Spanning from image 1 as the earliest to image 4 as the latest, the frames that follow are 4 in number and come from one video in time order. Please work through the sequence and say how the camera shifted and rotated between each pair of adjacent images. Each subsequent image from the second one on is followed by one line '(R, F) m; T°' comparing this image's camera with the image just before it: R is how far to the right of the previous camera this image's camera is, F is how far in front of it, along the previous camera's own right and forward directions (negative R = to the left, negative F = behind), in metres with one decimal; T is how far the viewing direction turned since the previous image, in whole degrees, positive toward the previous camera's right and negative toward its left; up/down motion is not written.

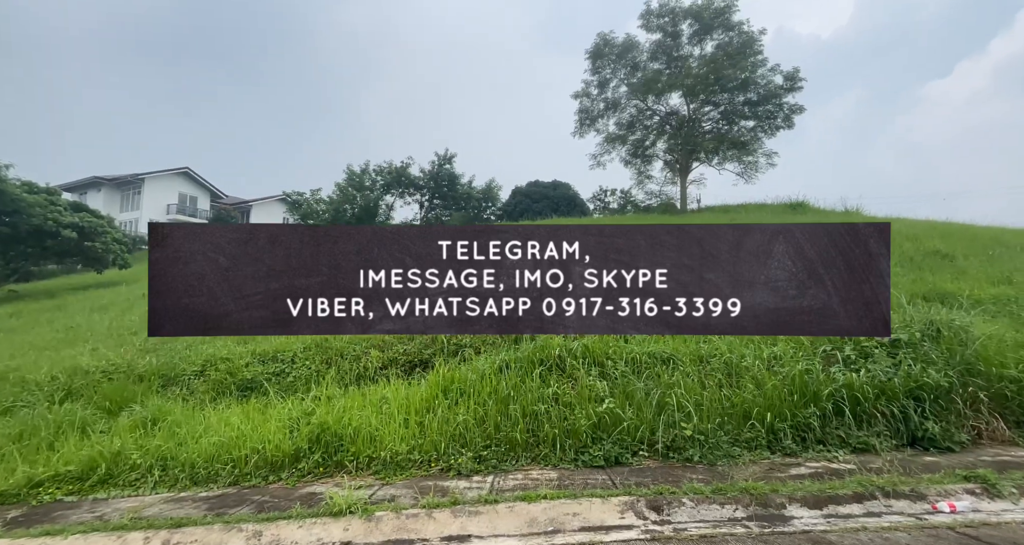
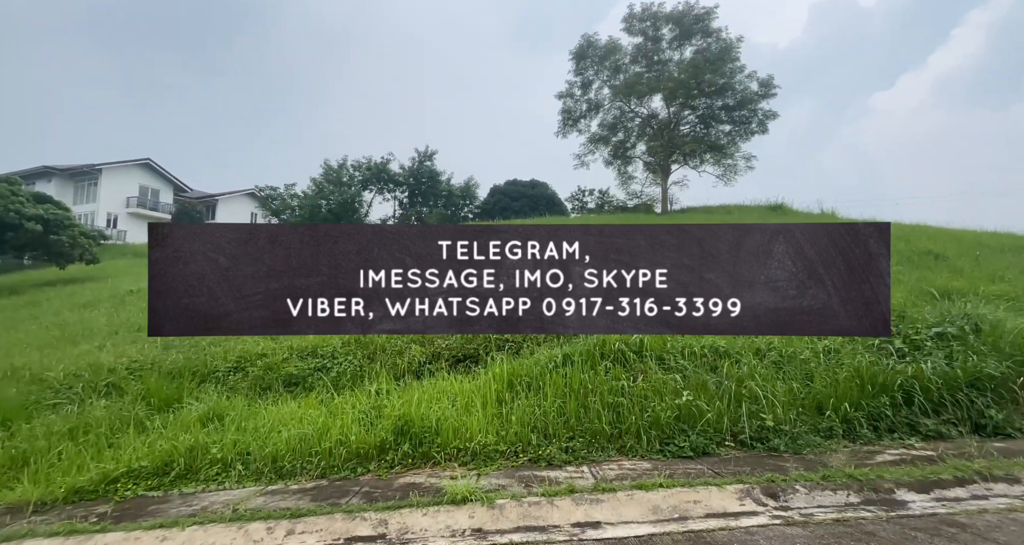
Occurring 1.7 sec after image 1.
(-0.8, 0.0) m; +2°
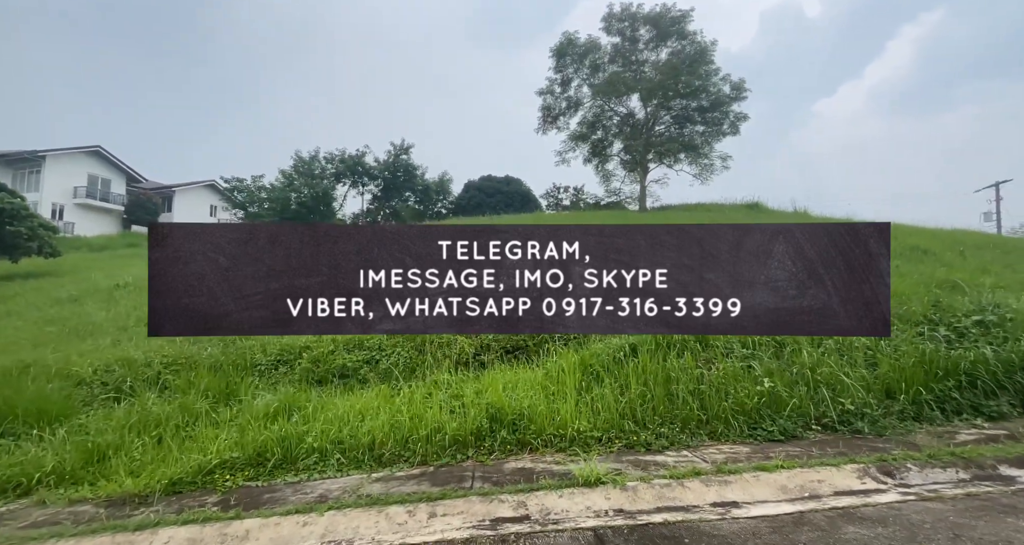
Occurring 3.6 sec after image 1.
(-0.8, 0.0) m; +2°
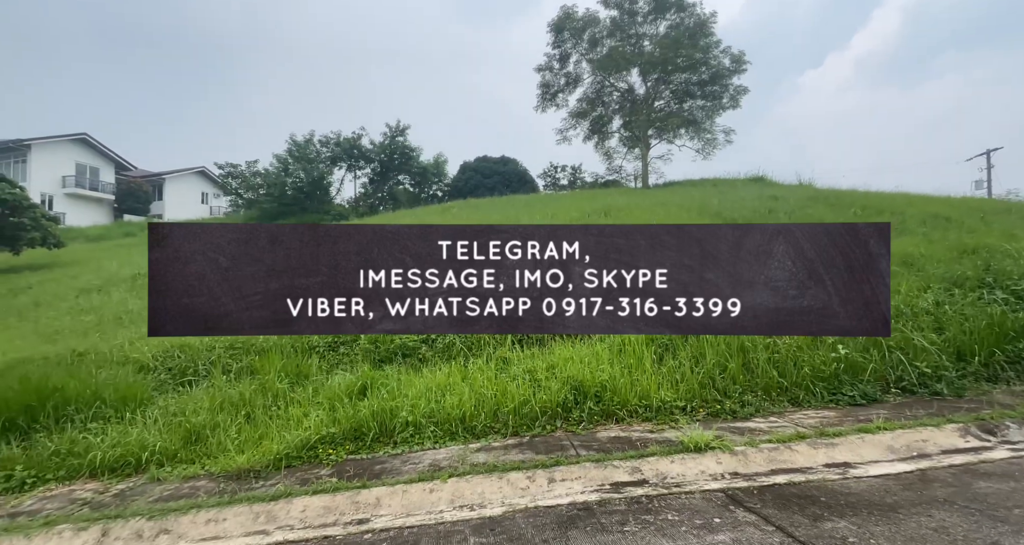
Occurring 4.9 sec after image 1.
(-0.6, 0.0) m; -1°
